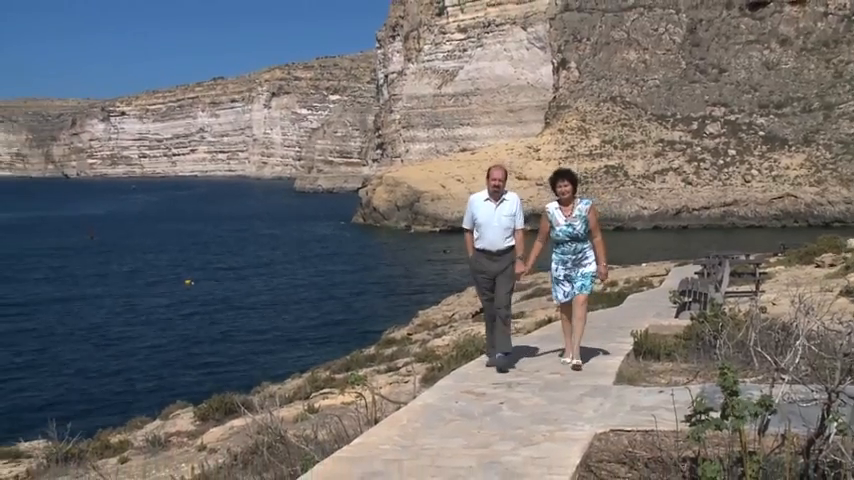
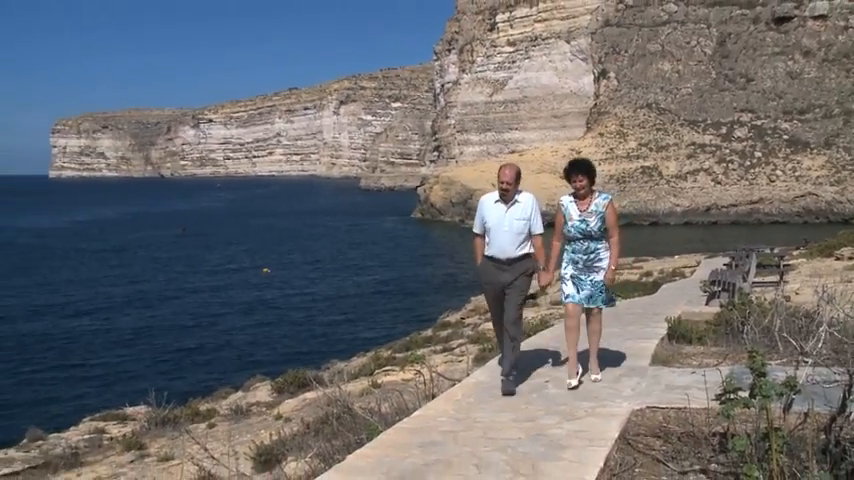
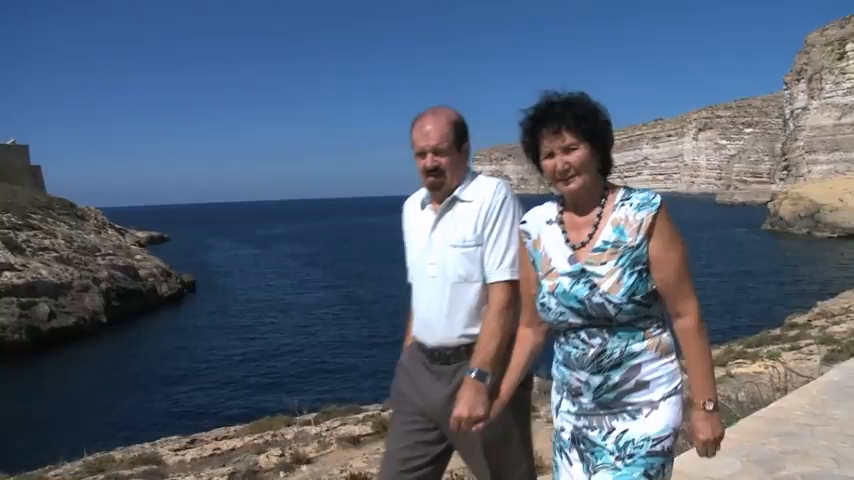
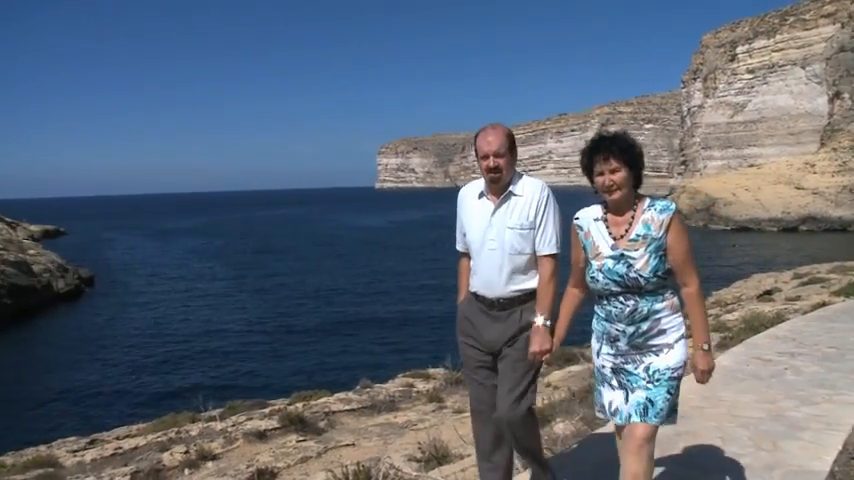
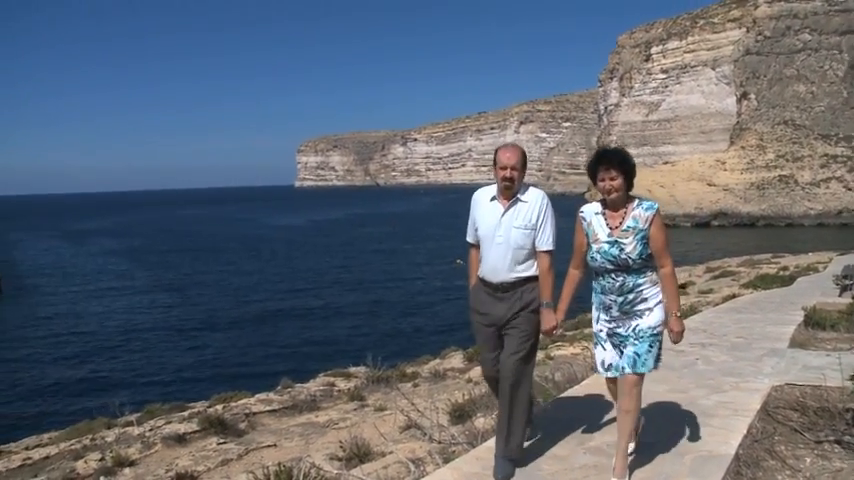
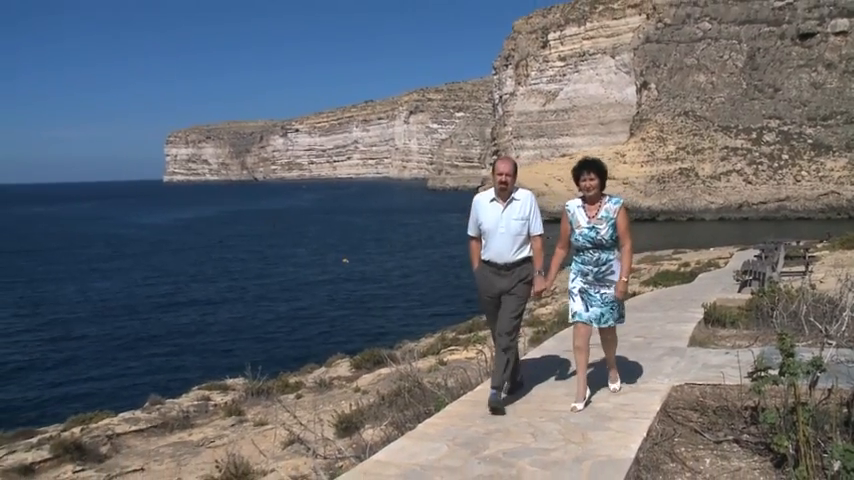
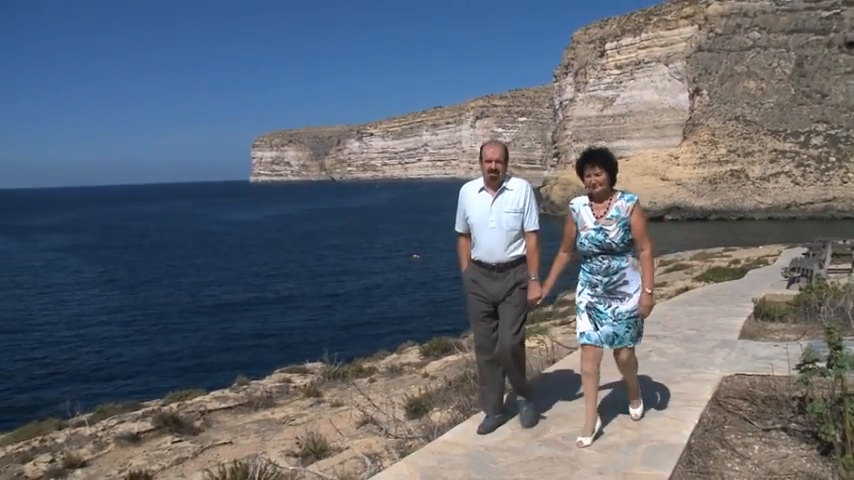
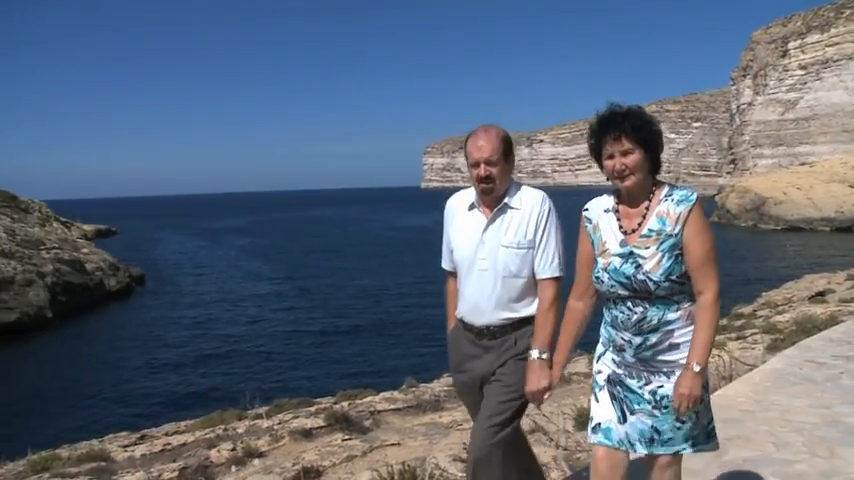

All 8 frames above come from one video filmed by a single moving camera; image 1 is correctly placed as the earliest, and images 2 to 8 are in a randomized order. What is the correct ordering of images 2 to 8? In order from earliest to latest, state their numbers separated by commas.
2, 6, 7, 5, 4, 8, 3
